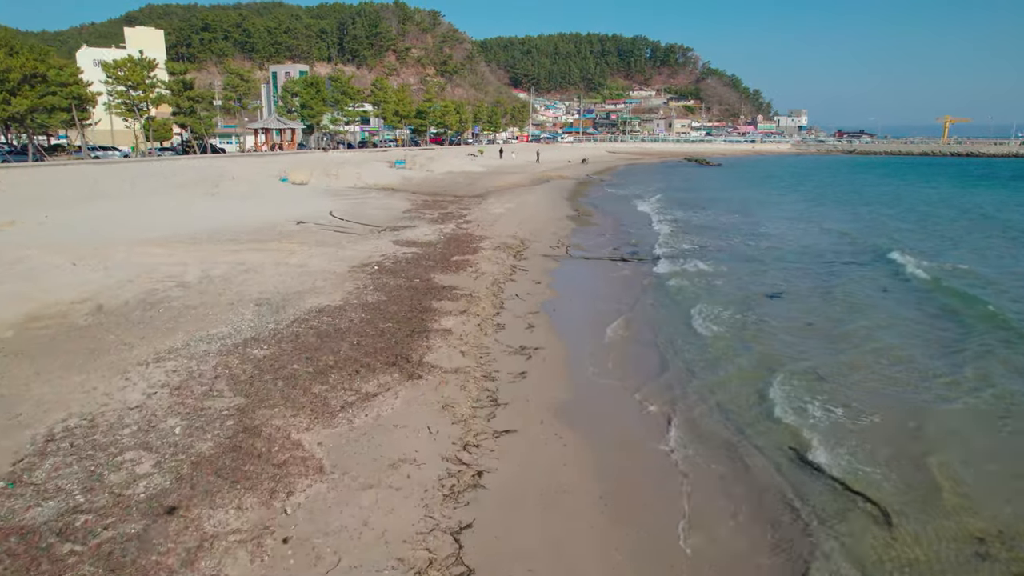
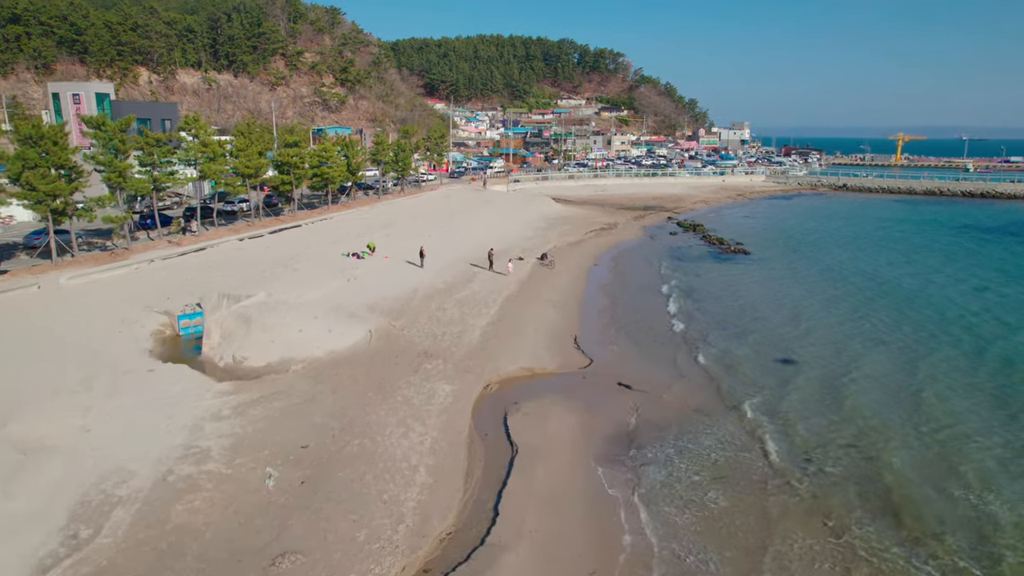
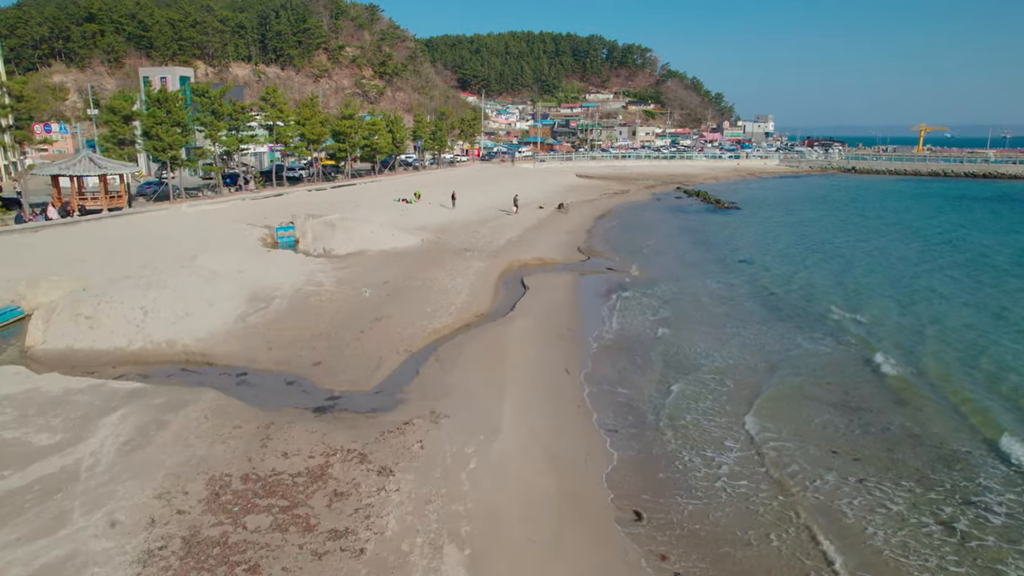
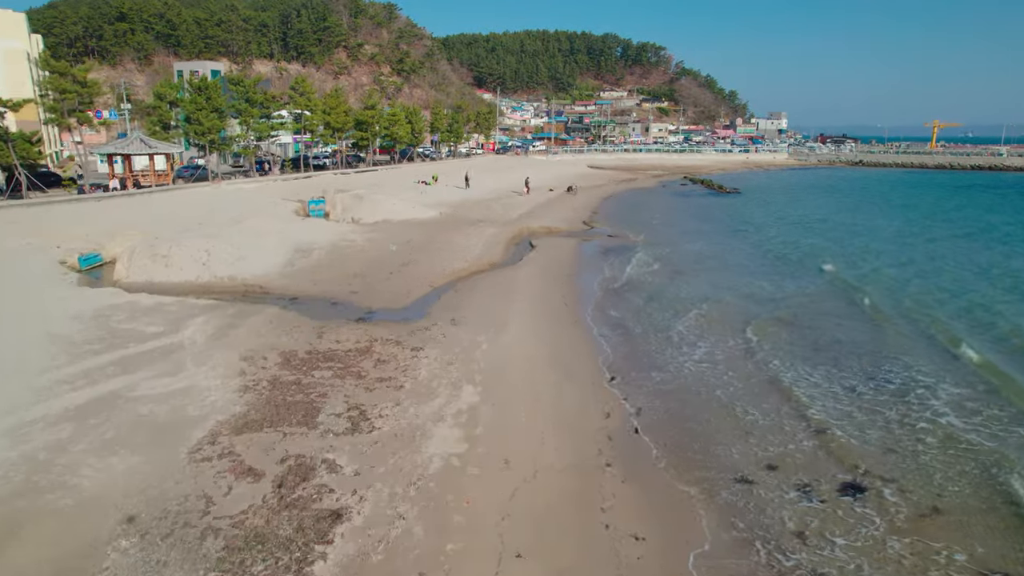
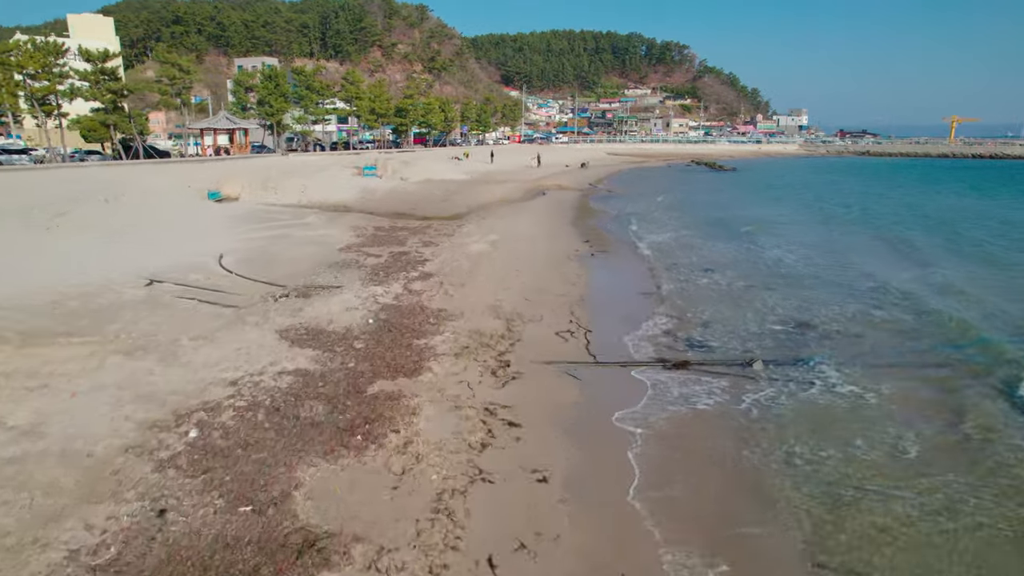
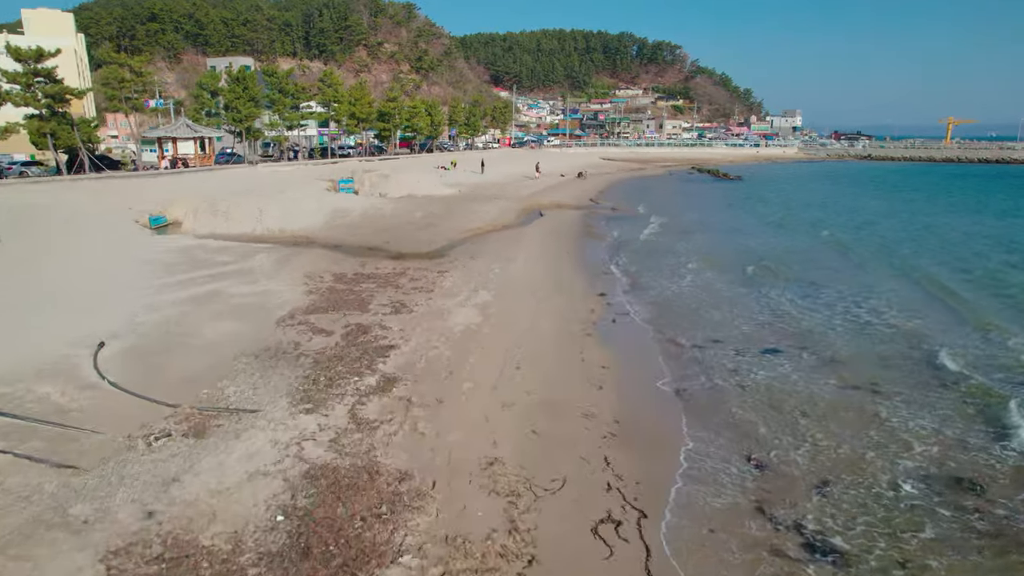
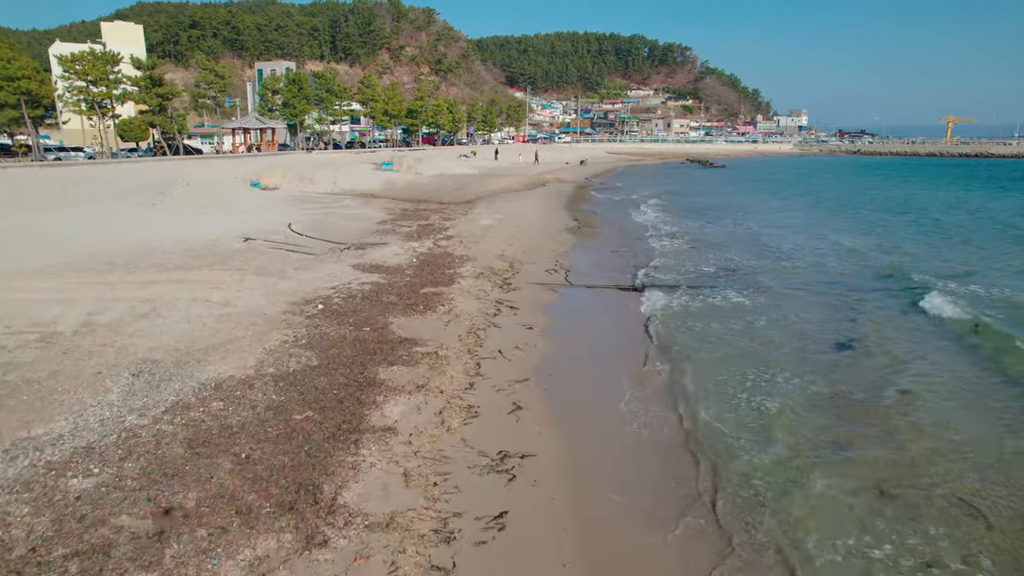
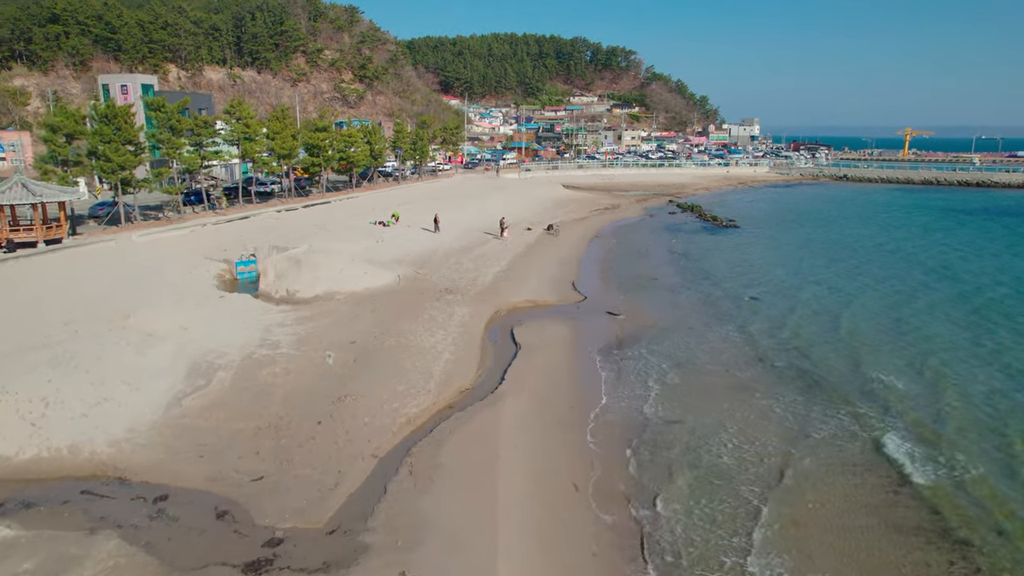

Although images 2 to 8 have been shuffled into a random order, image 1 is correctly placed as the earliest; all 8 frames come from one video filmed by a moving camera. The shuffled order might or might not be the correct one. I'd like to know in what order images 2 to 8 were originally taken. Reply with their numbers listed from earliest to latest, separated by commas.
7, 5, 6, 4, 3, 8, 2
